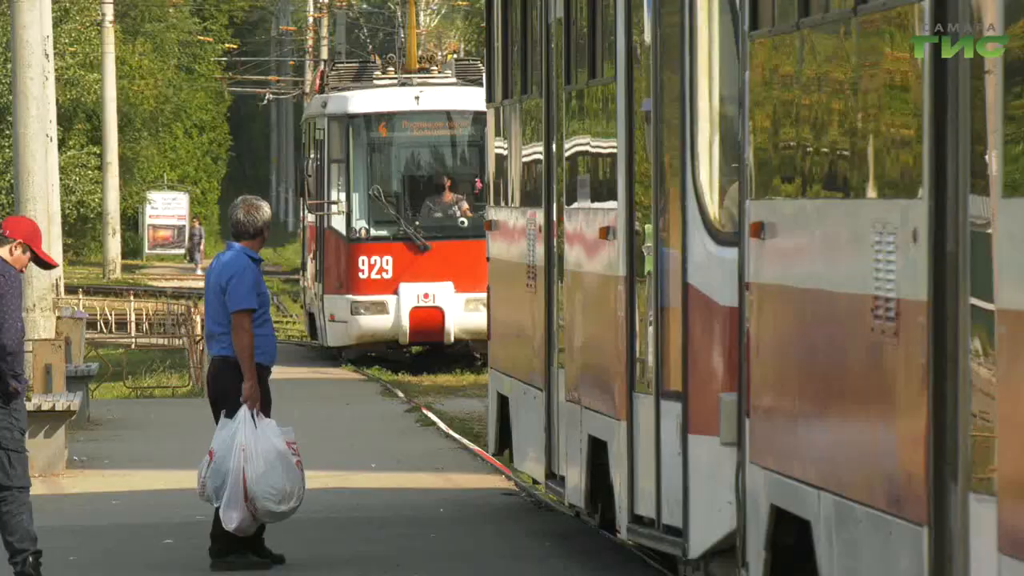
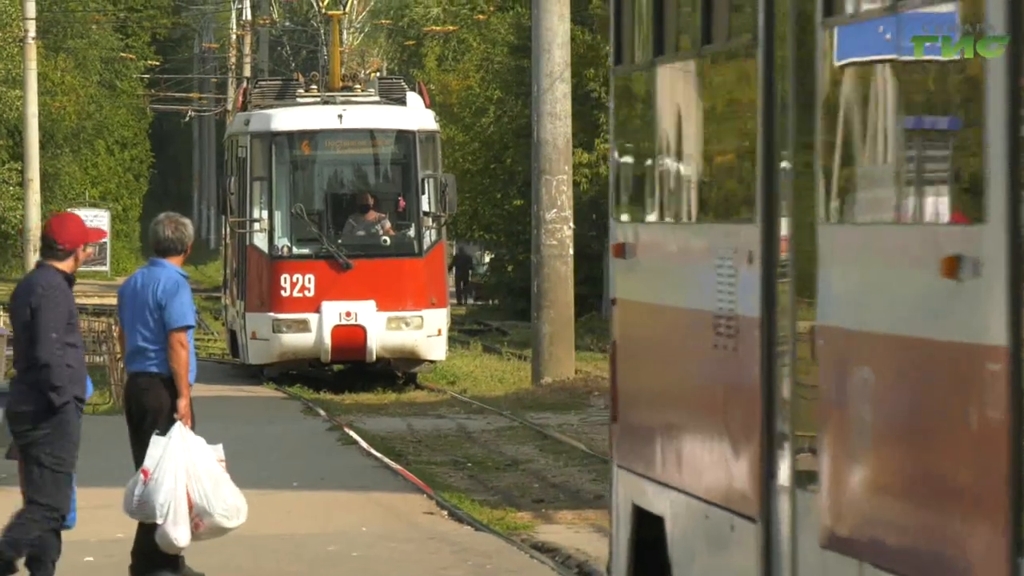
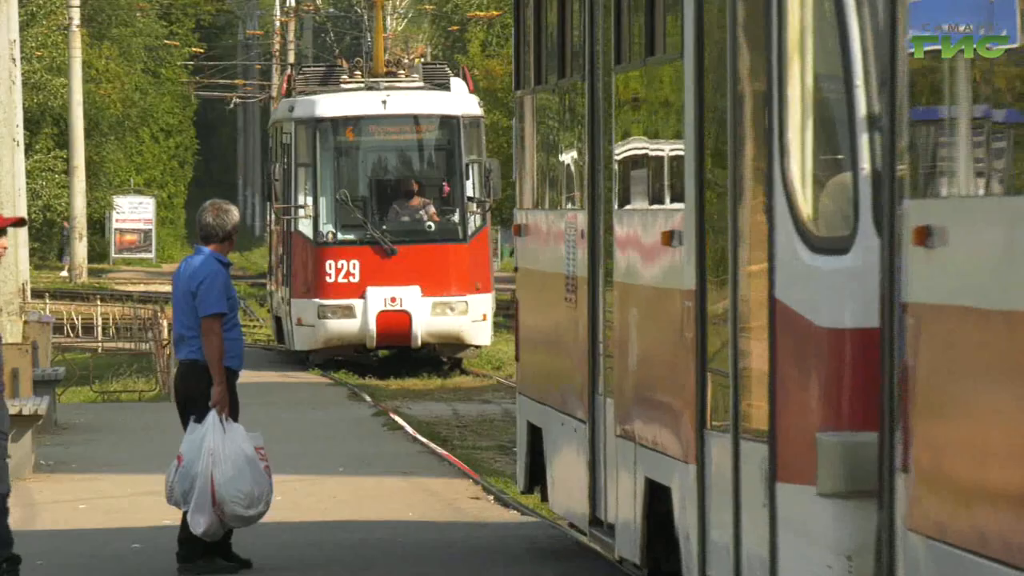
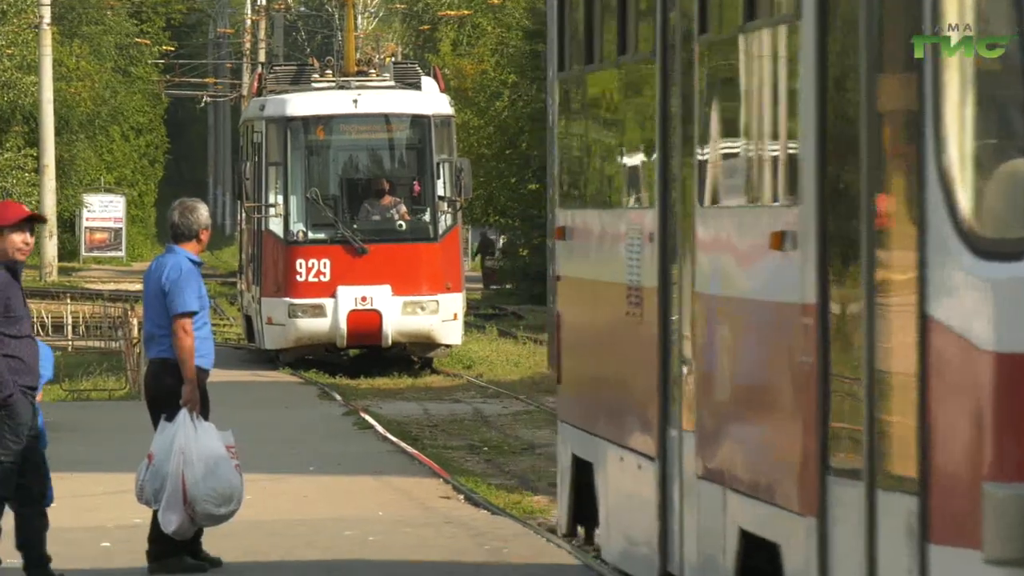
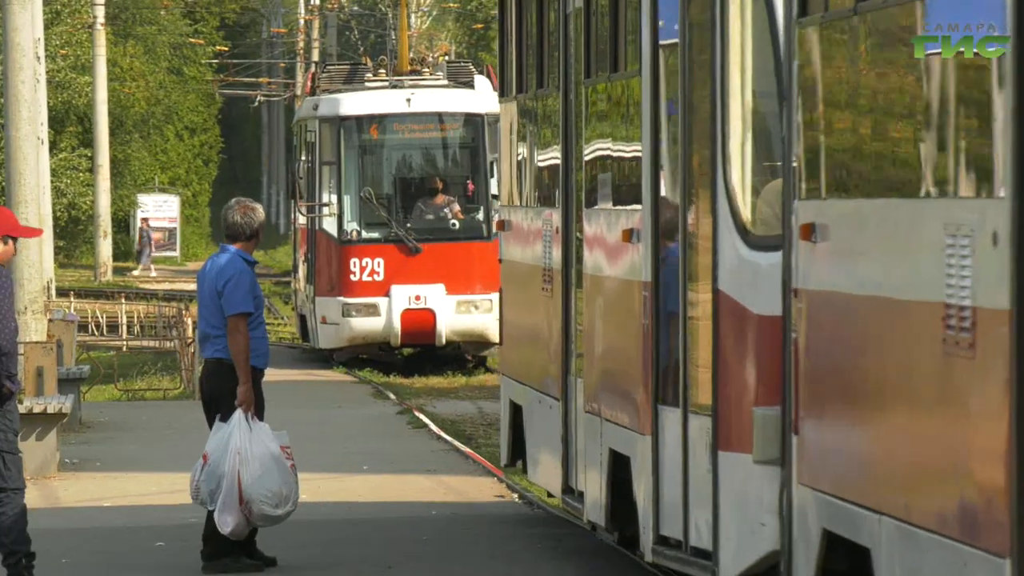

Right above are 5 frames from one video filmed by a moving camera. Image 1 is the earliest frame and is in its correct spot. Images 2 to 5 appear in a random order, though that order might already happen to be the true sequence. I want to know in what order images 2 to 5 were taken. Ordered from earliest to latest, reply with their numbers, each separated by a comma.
5, 3, 4, 2
